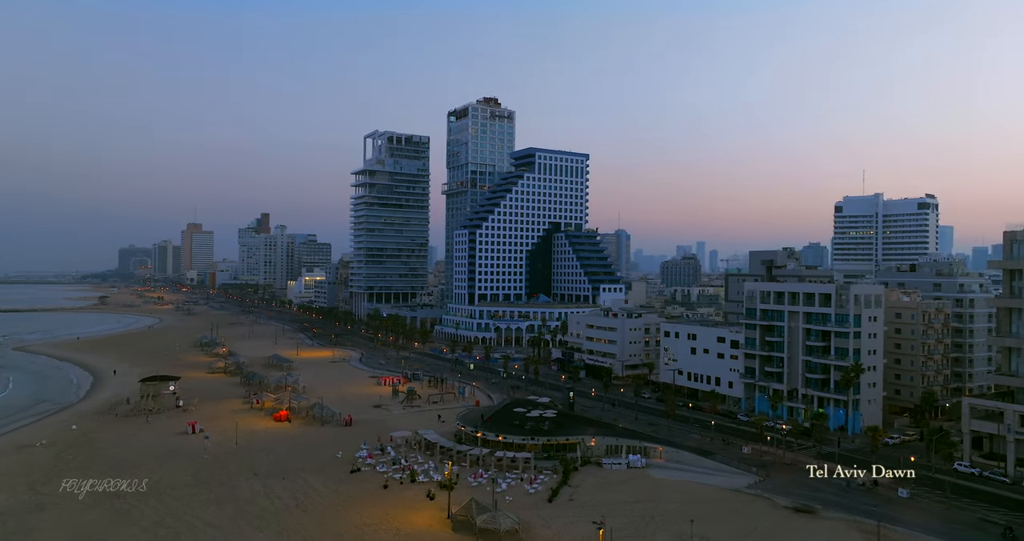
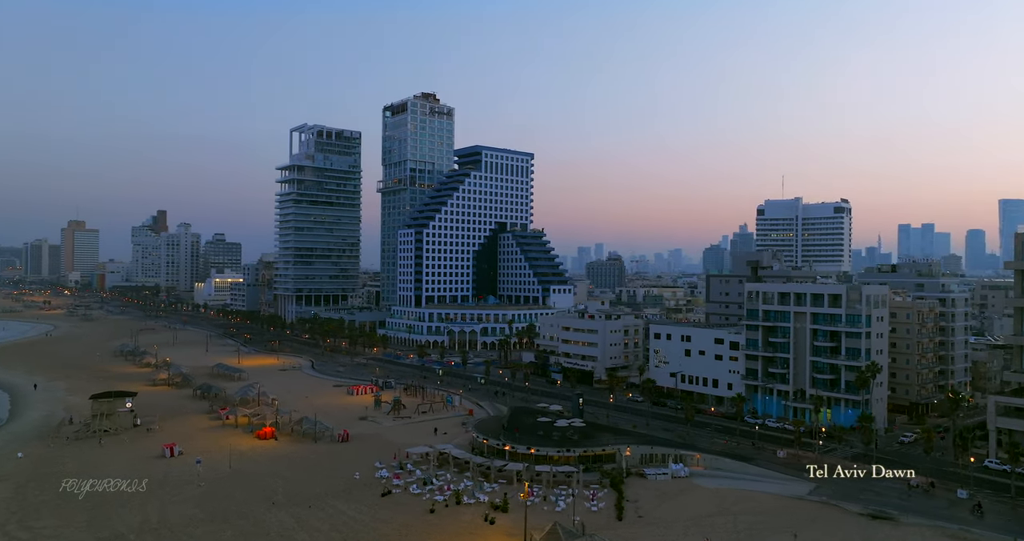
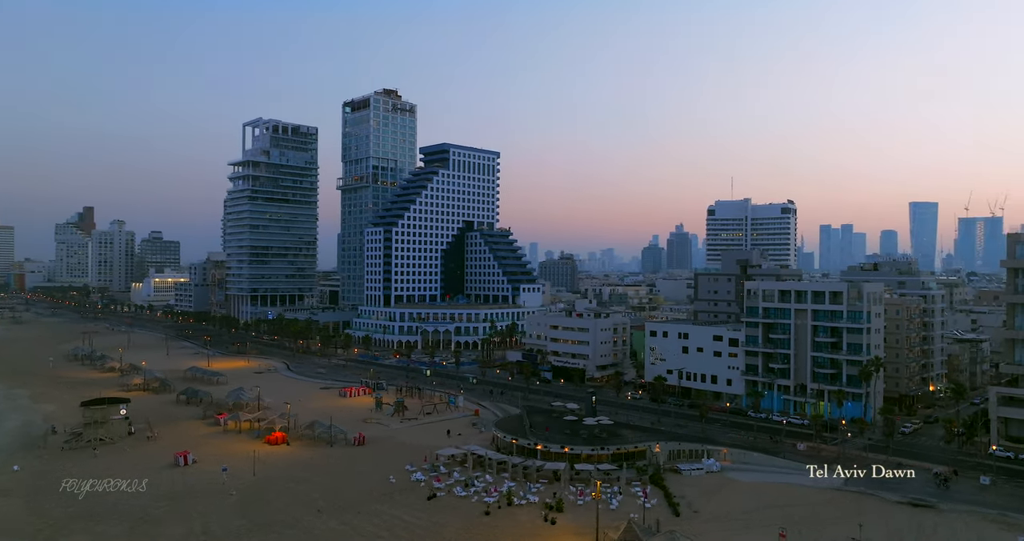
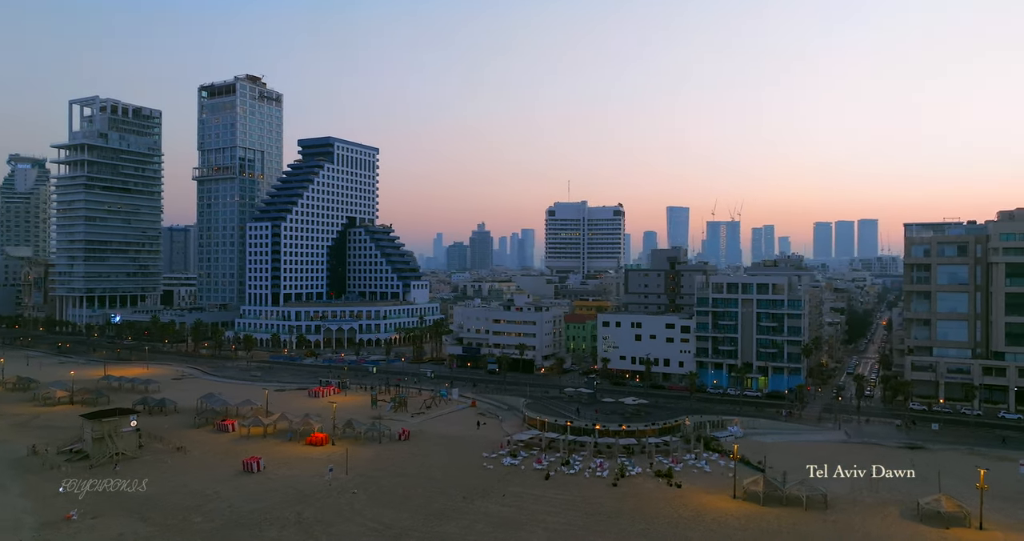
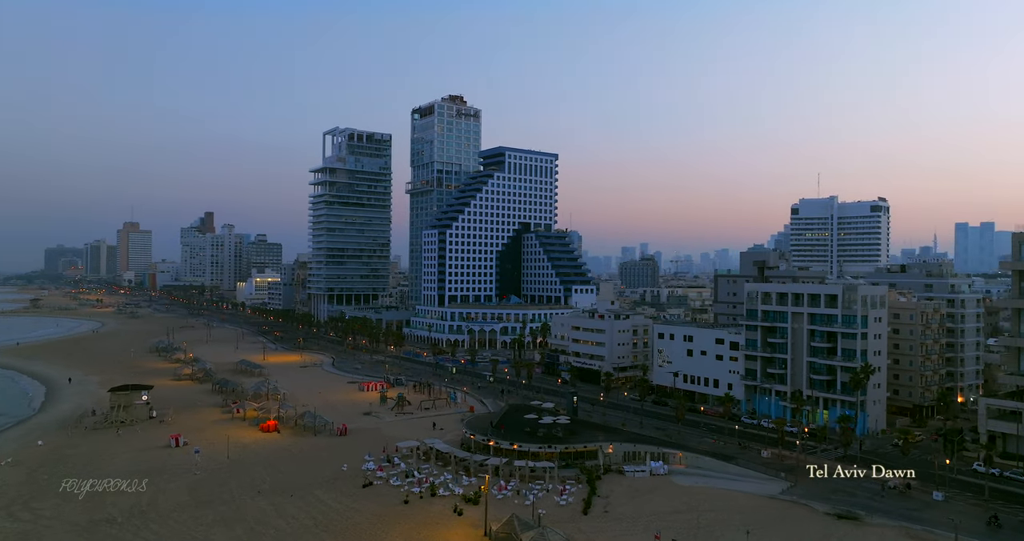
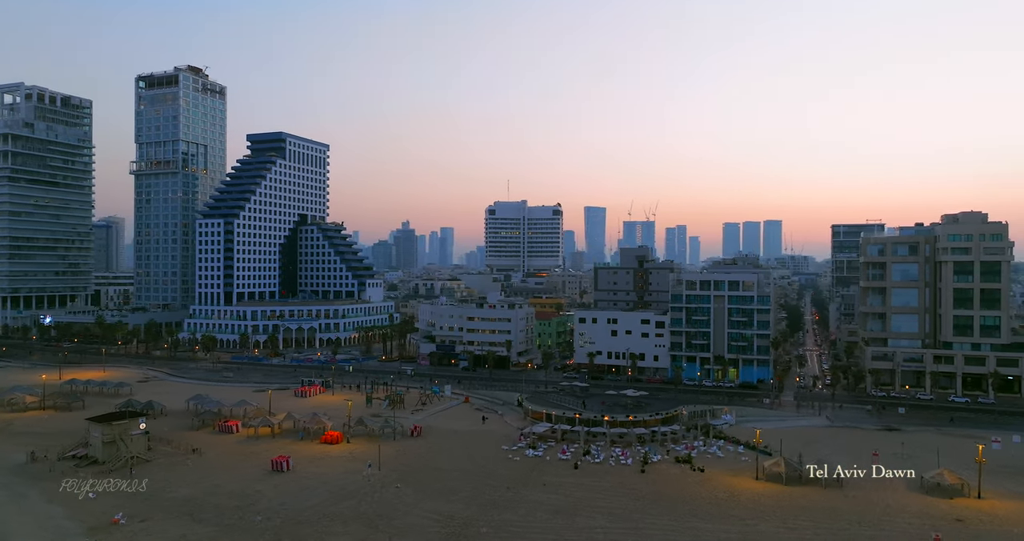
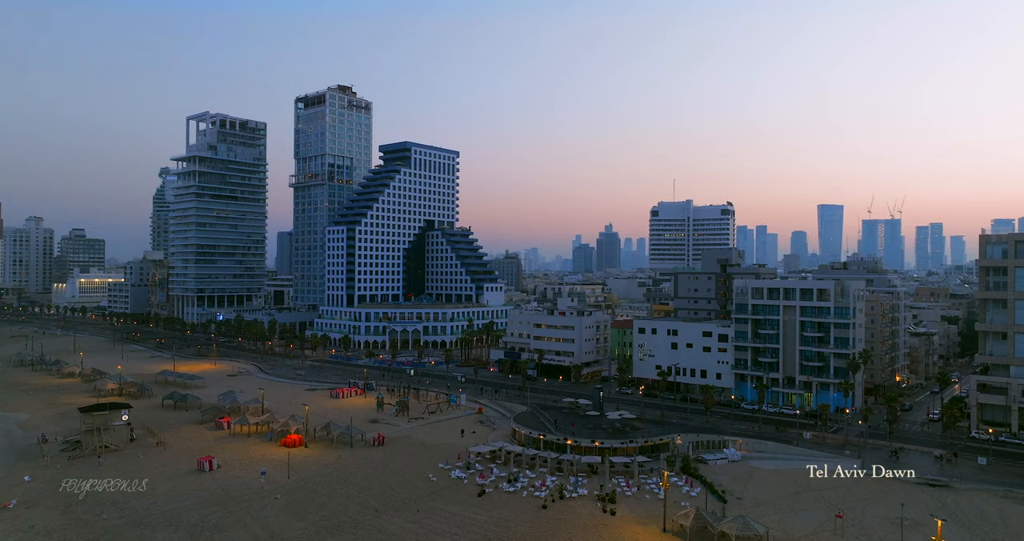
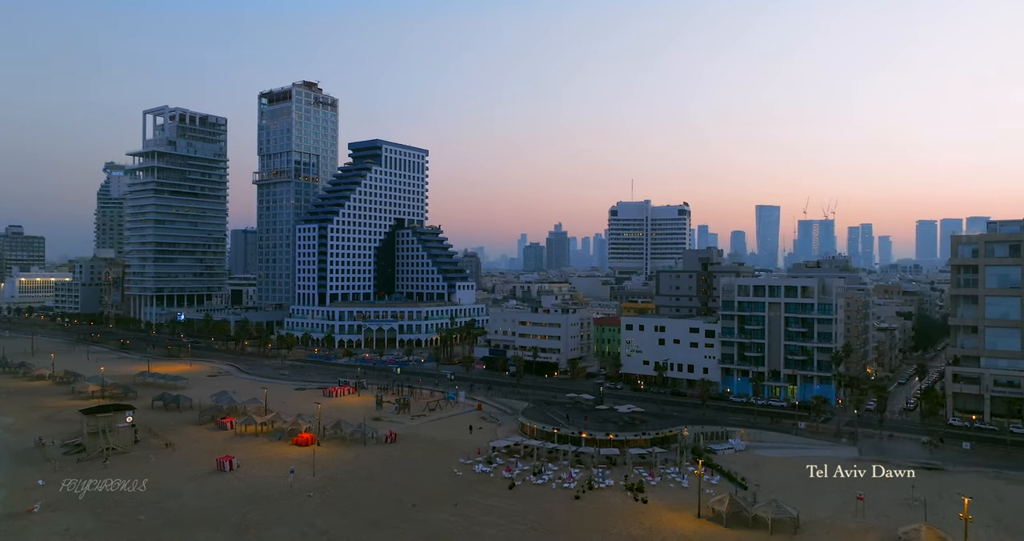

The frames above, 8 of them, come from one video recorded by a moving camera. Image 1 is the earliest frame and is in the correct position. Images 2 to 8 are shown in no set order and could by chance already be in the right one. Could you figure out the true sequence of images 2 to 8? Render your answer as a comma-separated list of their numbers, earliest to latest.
5, 2, 3, 7, 8, 4, 6
